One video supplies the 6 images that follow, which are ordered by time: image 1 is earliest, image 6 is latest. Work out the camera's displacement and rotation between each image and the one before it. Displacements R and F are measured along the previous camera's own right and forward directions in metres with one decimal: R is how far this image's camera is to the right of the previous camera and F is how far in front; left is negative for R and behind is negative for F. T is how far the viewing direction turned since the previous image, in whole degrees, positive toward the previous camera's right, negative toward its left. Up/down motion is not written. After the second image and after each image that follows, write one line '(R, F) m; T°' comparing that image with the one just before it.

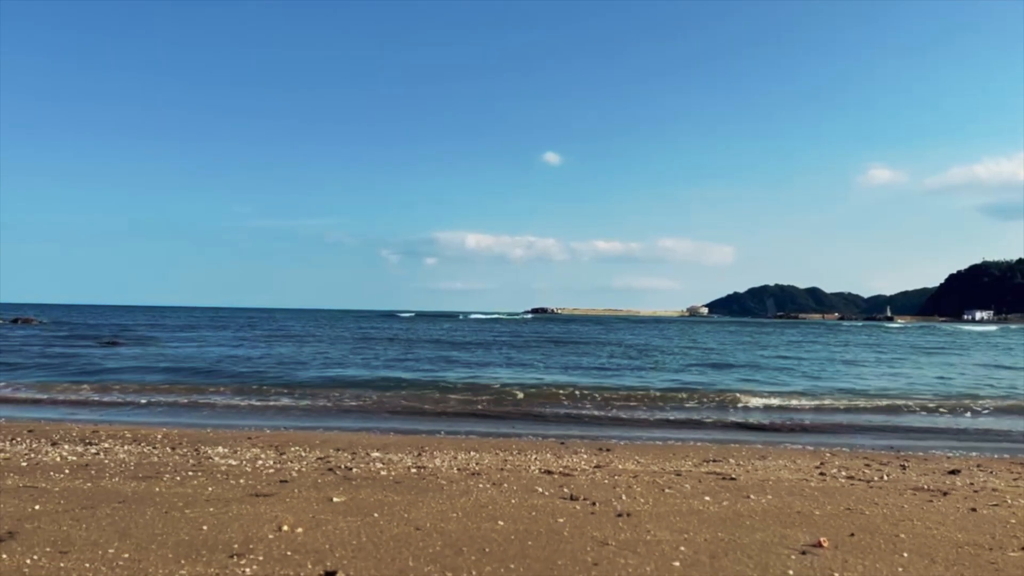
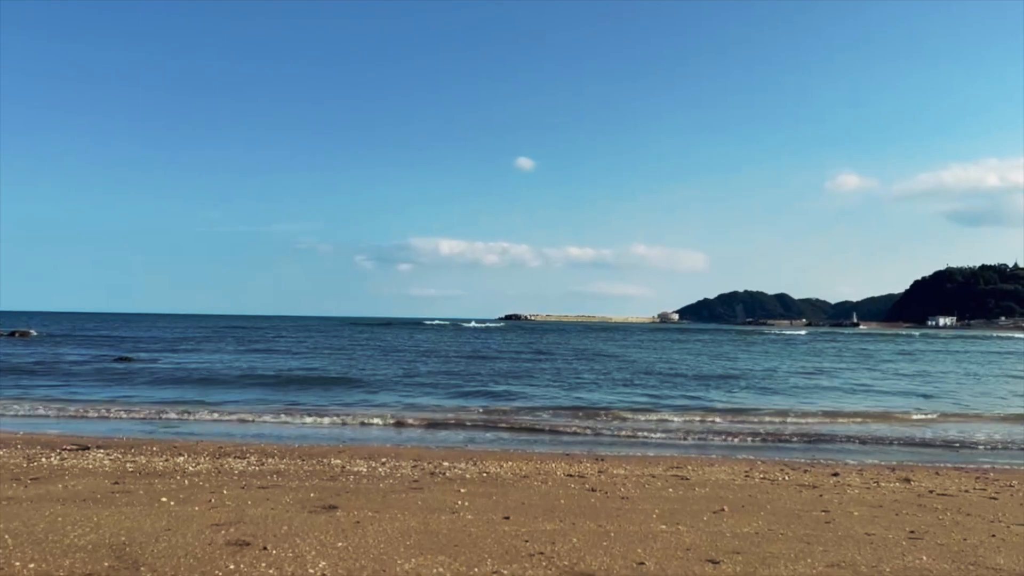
(-0.7, -2.7) m; +2°
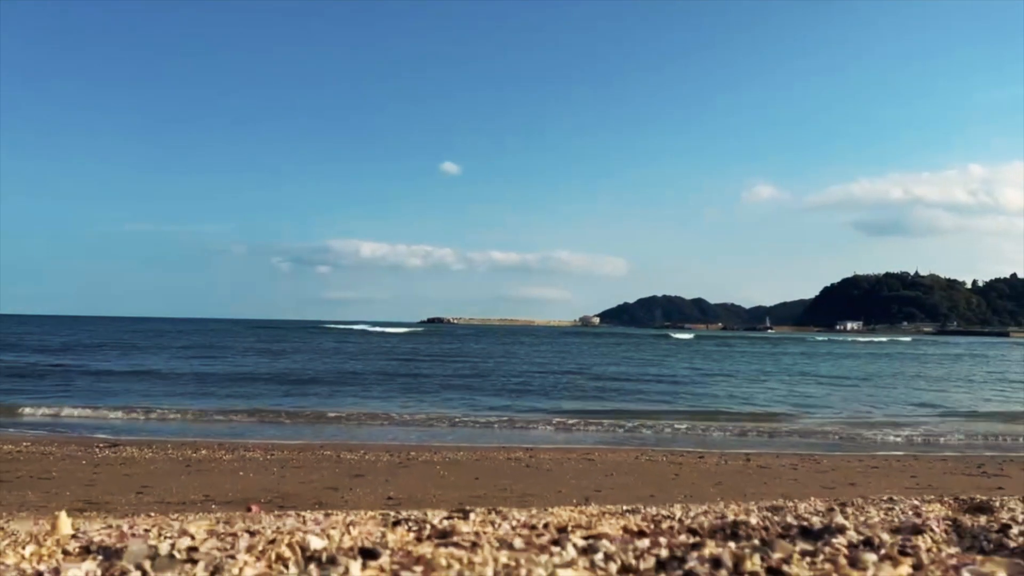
(-1.1, -1.8) m; +6°
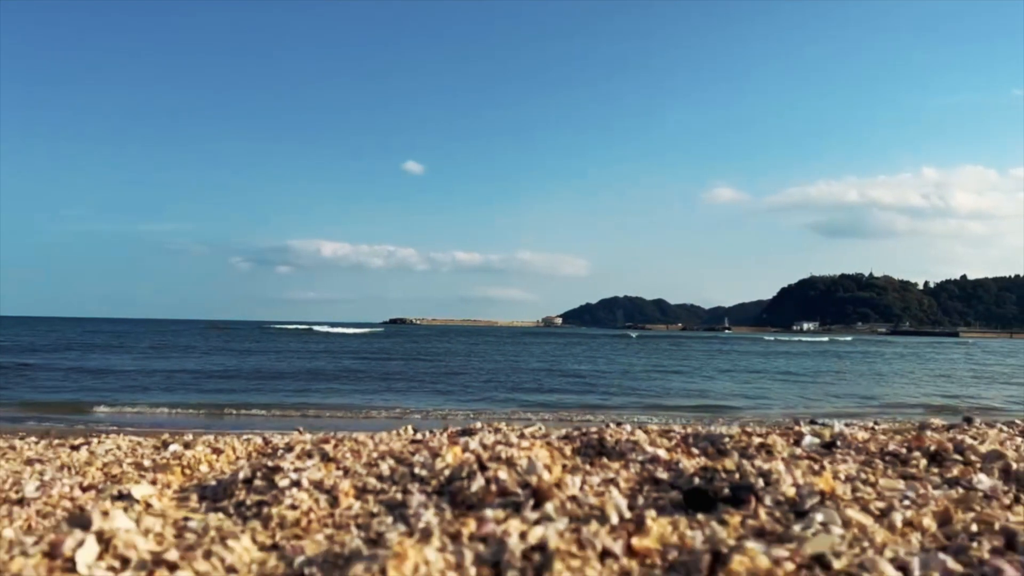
(-0.6, -0.6) m; +3°
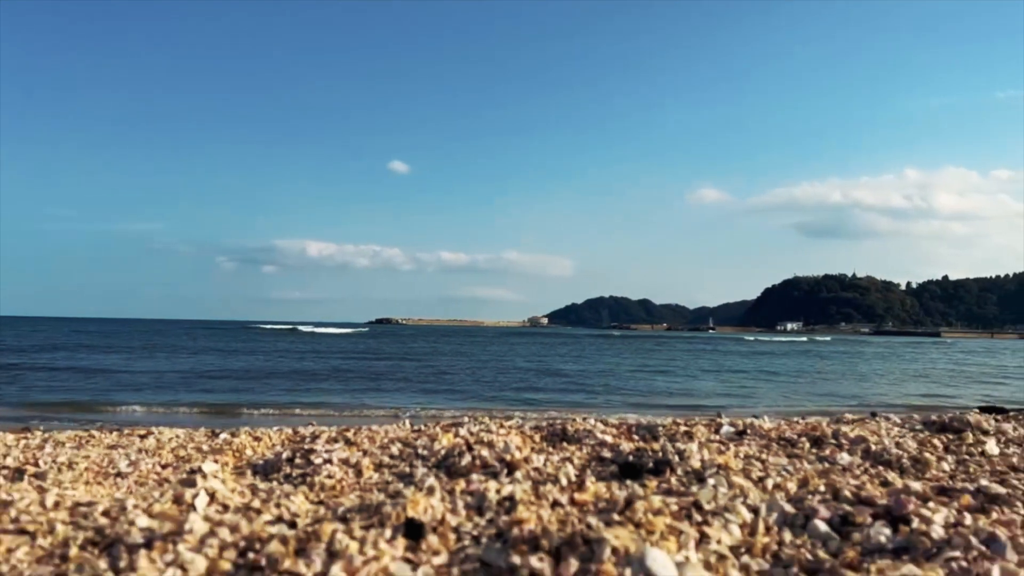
(-9.2, -9.5) m; -8°
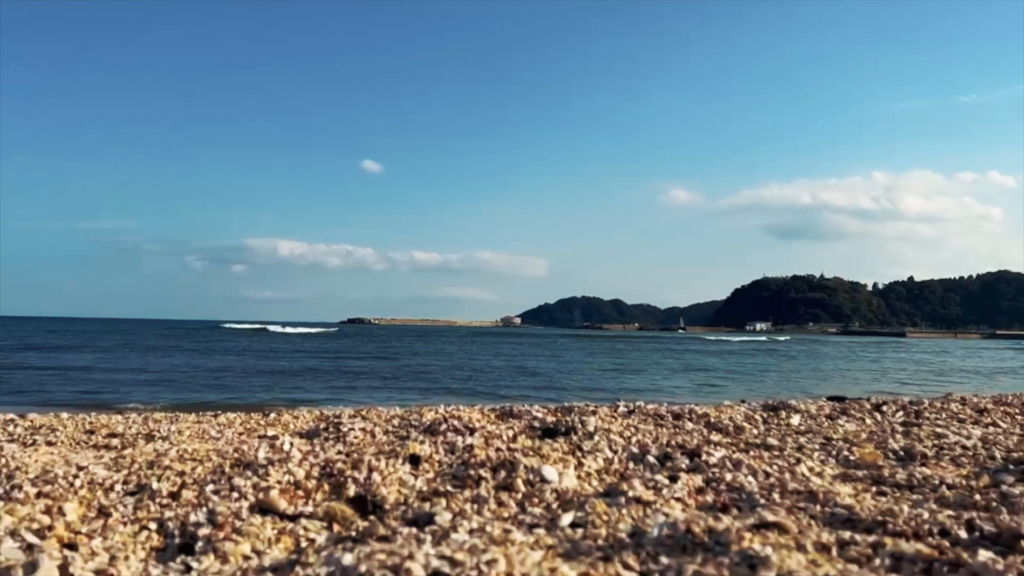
(+0.6, -13.0) m; +2°
